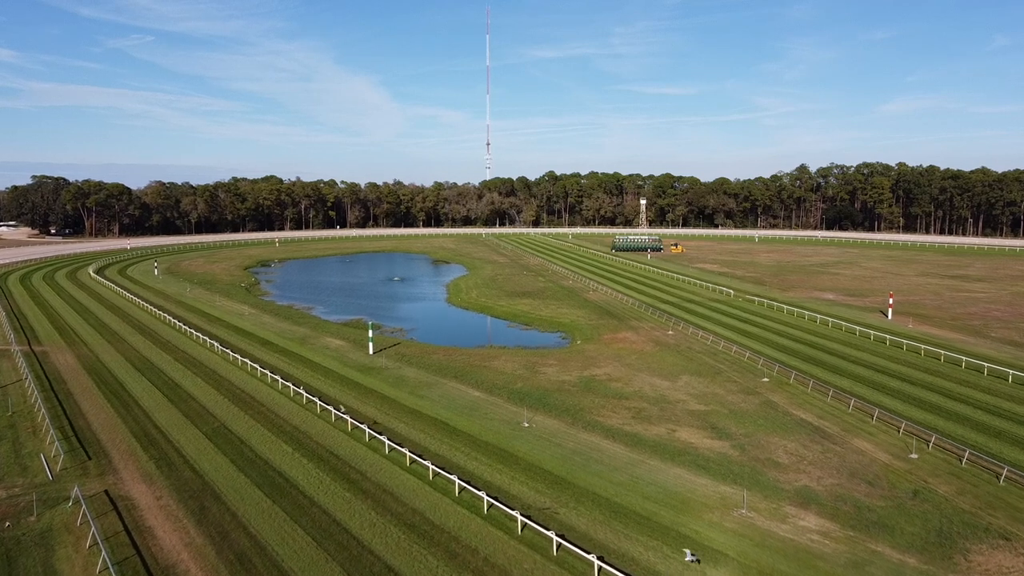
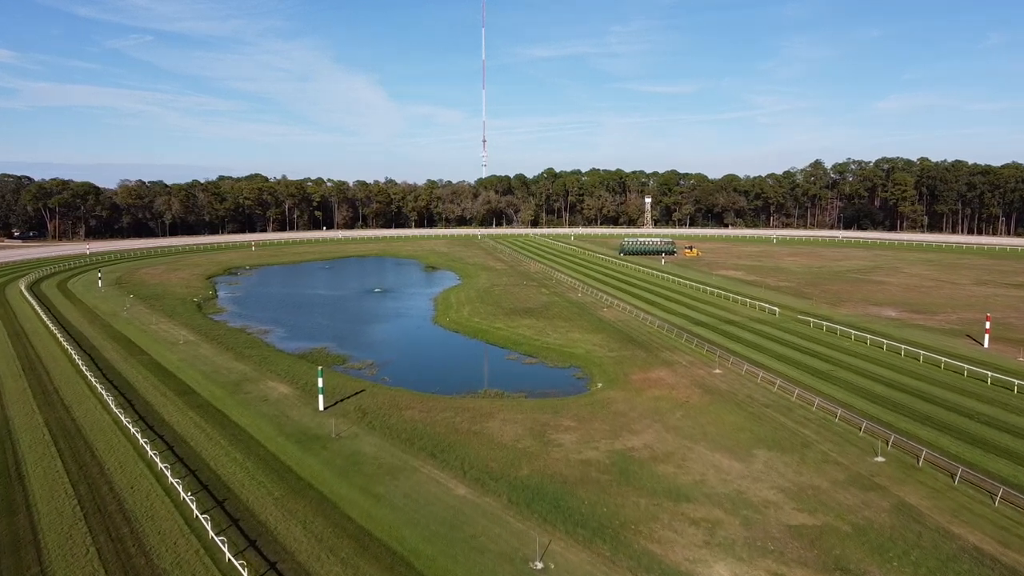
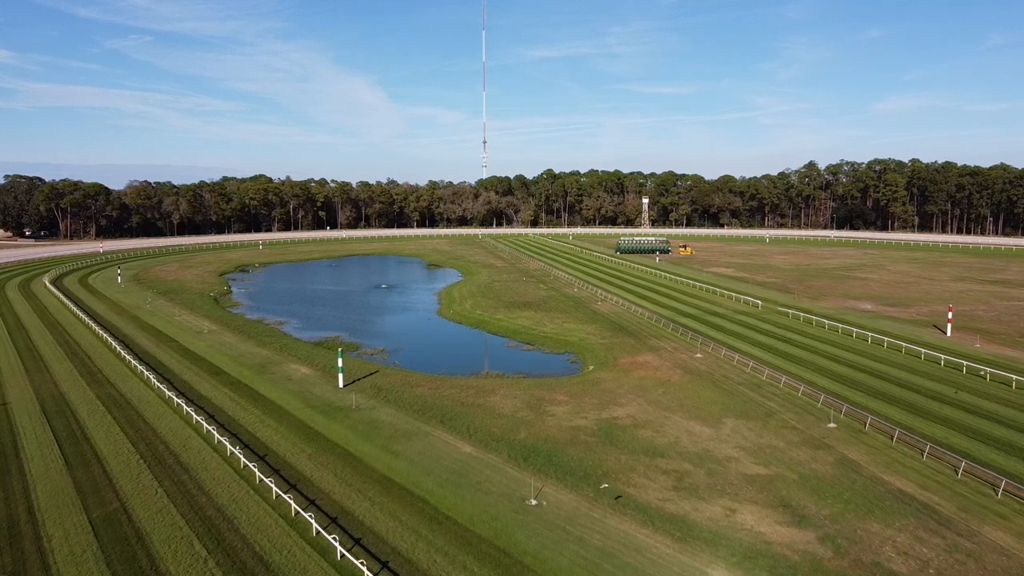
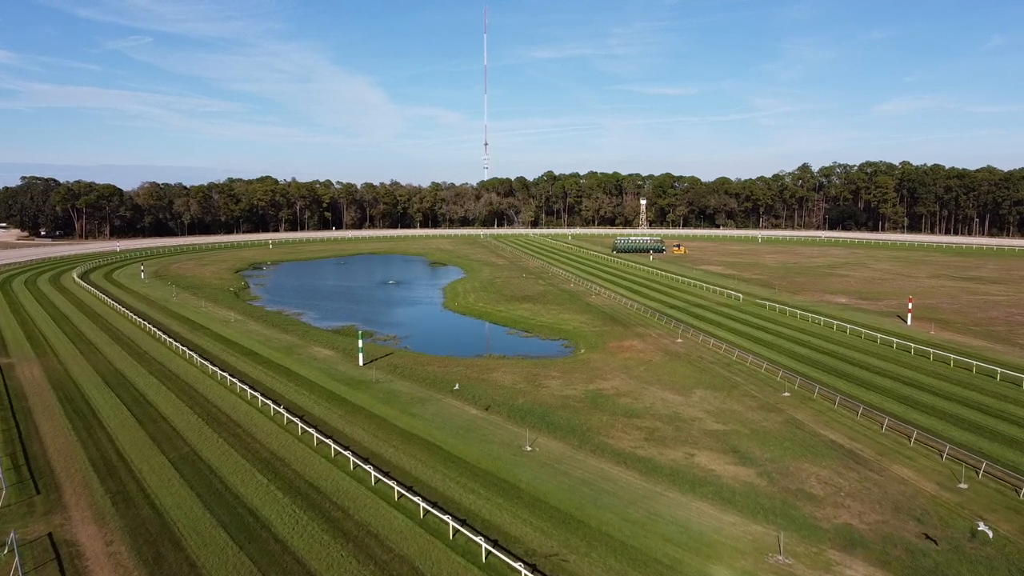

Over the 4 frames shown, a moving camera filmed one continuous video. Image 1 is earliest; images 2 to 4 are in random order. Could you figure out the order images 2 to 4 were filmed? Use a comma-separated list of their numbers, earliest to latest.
4, 3, 2
